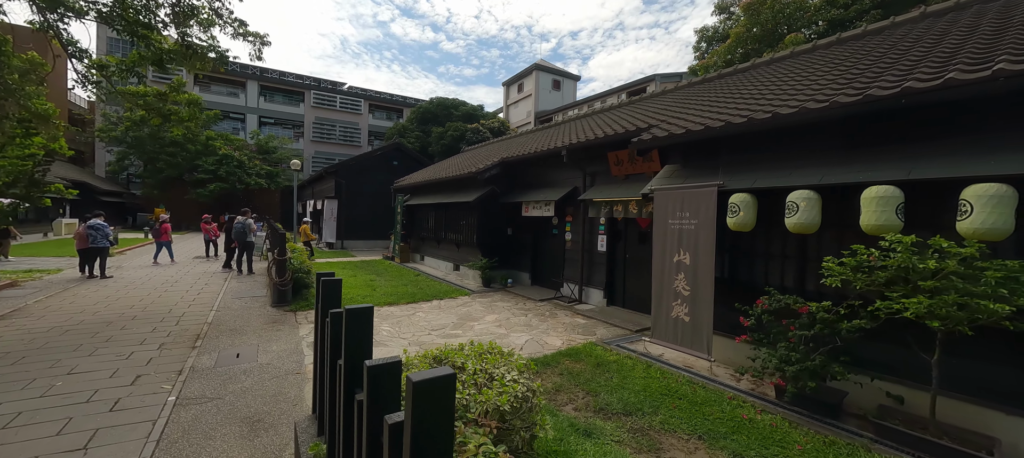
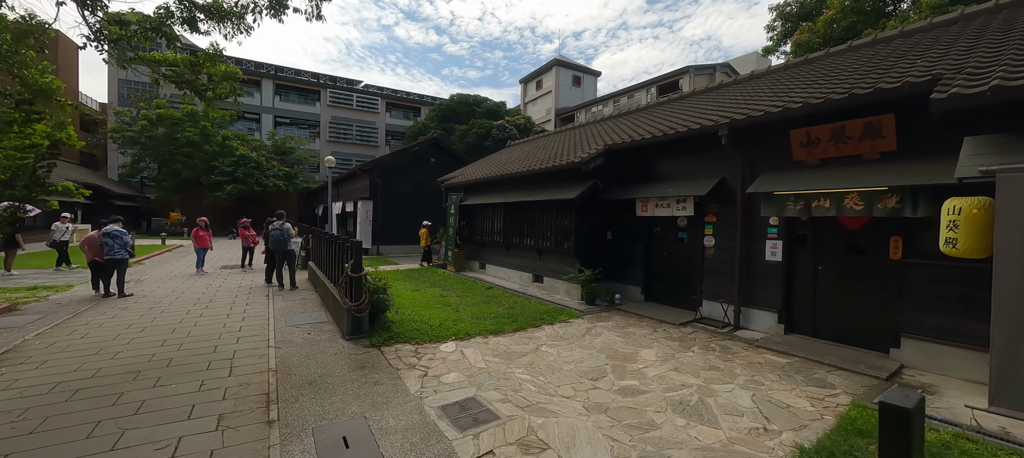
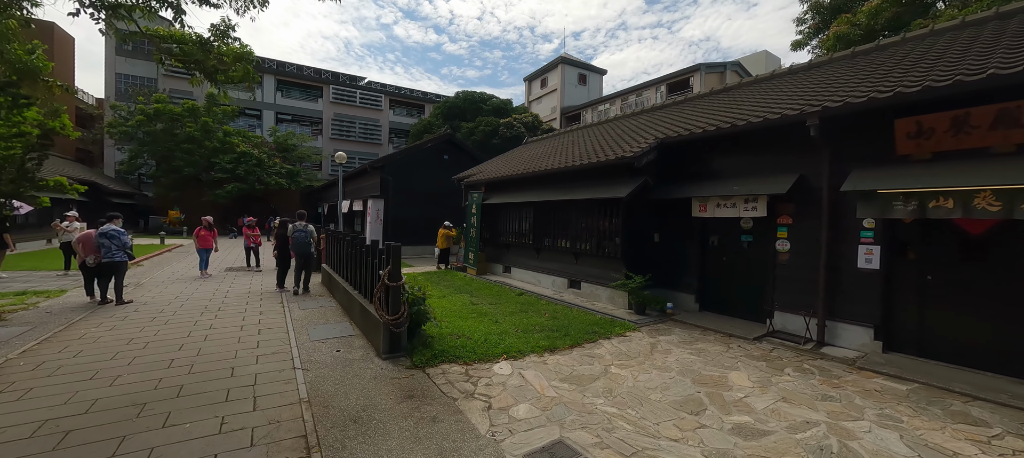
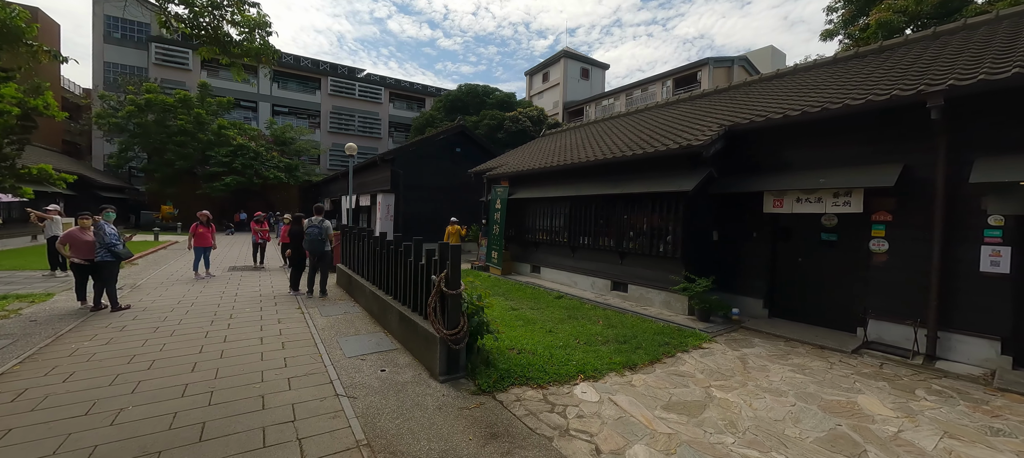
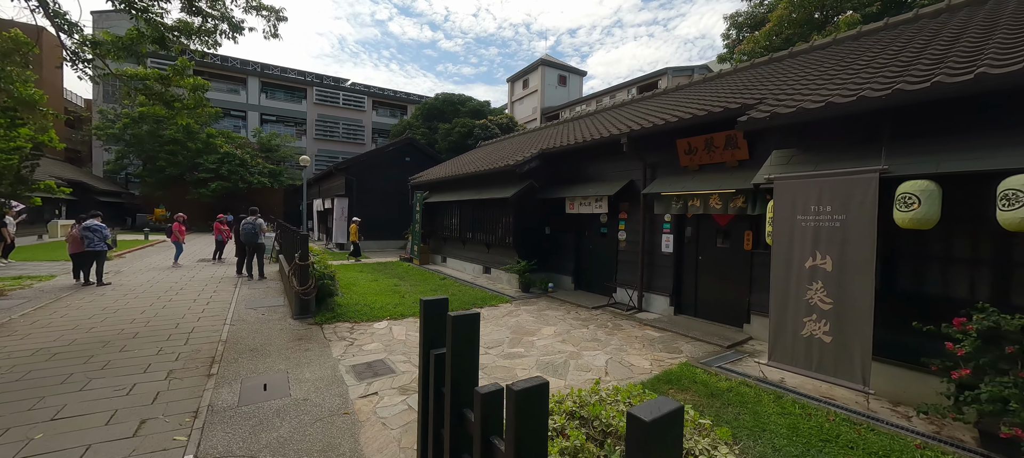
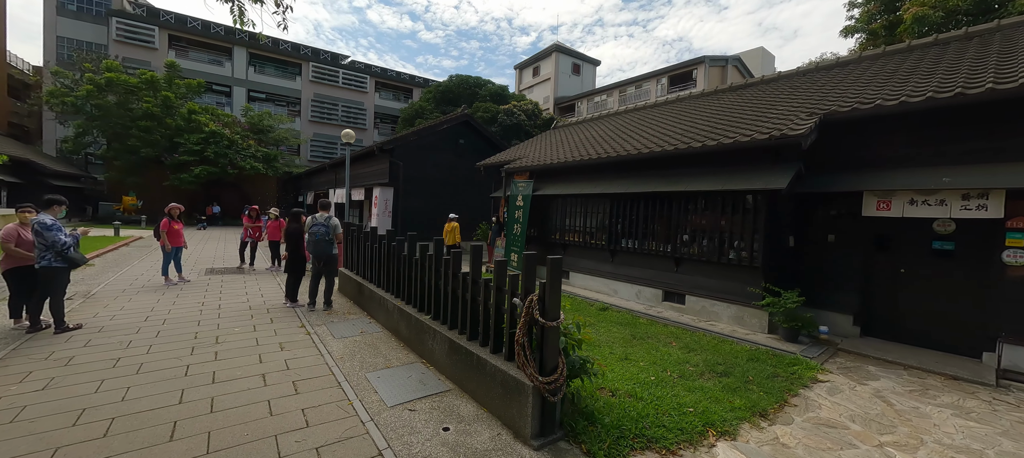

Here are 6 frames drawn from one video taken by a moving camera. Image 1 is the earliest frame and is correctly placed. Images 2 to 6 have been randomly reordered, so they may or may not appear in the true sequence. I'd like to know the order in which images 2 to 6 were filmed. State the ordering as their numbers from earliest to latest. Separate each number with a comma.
5, 2, 3, 4, 6
